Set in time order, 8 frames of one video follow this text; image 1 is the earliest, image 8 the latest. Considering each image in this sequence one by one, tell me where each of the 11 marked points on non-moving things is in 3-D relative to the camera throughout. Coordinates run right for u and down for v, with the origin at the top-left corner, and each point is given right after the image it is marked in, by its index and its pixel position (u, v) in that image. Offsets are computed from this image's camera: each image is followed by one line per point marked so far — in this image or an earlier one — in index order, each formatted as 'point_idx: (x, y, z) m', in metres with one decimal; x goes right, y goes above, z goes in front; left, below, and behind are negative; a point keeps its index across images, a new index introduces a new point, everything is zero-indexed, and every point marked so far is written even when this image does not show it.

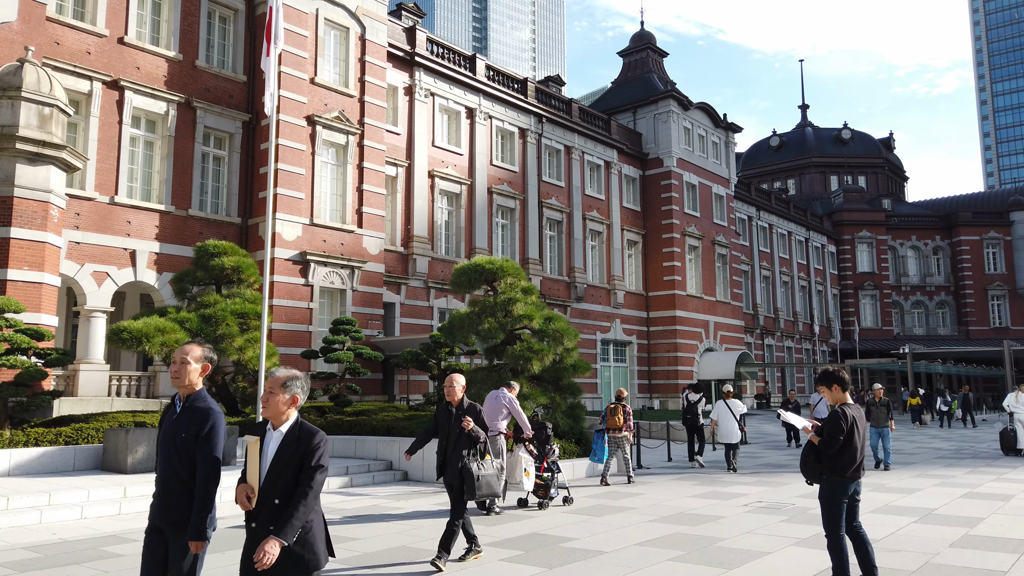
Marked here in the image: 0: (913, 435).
0: (+10.3, -3.8, +19.7) m
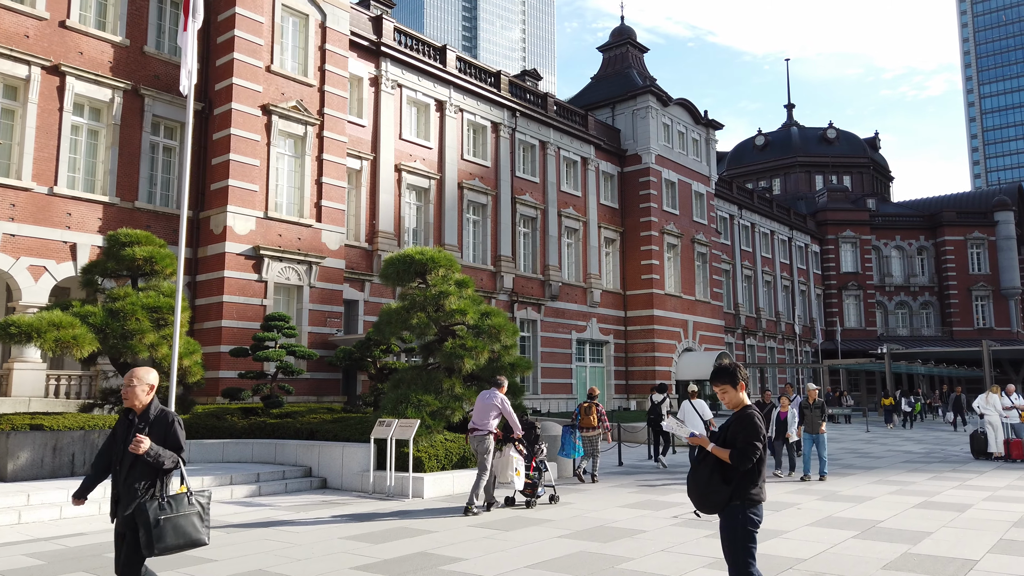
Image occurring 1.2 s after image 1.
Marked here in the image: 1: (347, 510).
0: (+9.3, -3.8, +19.1) m
1: (-1.8, -2.4, +8.3) m
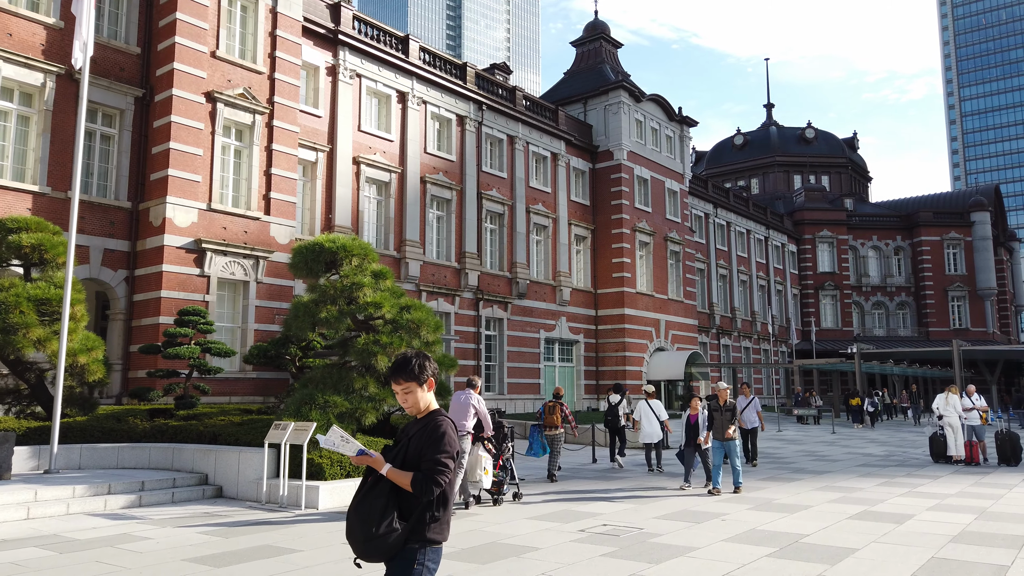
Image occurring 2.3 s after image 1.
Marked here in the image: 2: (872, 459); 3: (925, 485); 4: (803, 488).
0: (+8.2, -3.7, +18.5) m
1: (-2.8, -2.3, +7.5) m
2: (+6.5, -3.1, +13.6) m
3: (+5.1, -2.5, +9.4) m
4: (+3.5, -2.4, +9.2) m
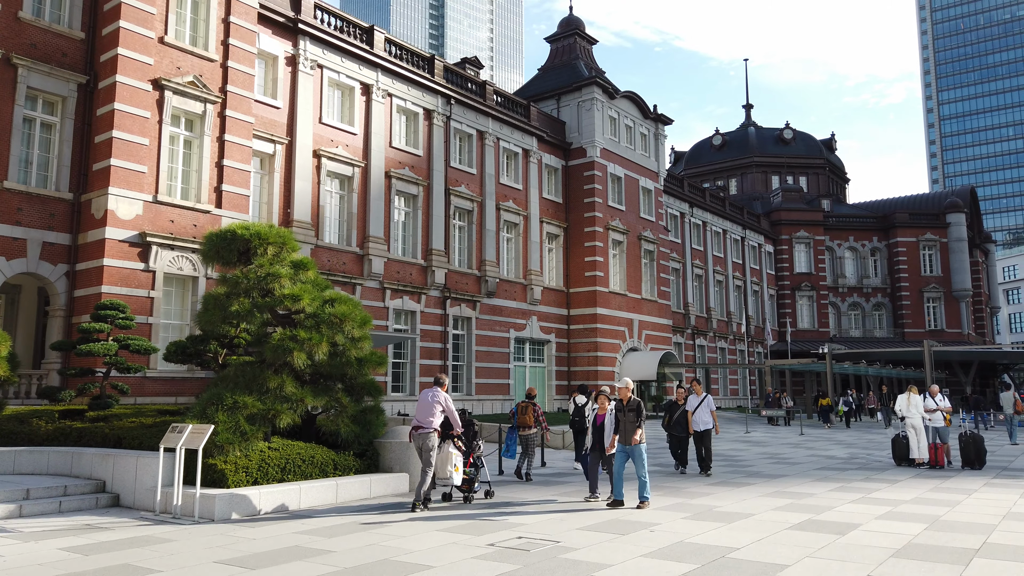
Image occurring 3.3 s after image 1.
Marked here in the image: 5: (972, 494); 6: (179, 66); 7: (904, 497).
0: (+7.2, -3.7, +18.1) m
1: (-3.5, -2.2, +6.8) m
2: (+5.6, -3.0, +13.1) m
3: (+4.3, -2.4, +8.9) m
4: (+2.7, -2.4, +8.6) m
5: (+5.5, -2.5, +9.1) m
6: (-8.5, +5.6, +19.2) m
7: (+4.4, -2.4, +8.5) m
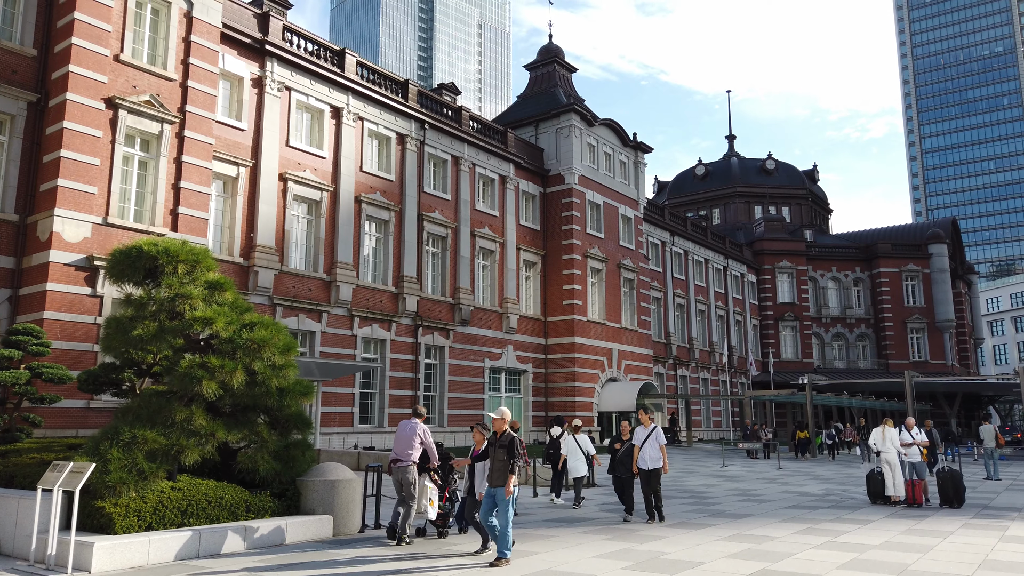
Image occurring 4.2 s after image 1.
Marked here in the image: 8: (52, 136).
0: (+6.4, -4.3, +17.3) m
1: (-4.2, -2.4, +6.0) m
2: (+4.8, -3.5, +12.4) m
3: (+3.6, -2.7, +8.2) m
4: (+2.0, -2.6, +7.9) m
5: (+4.8, -2.8, +8.4) m
6: (-9.3, +5.0, +18.6) m
7: (+3.7, -2.6, +7.8) m
8: (-10.6, +3.5, +17.4) m
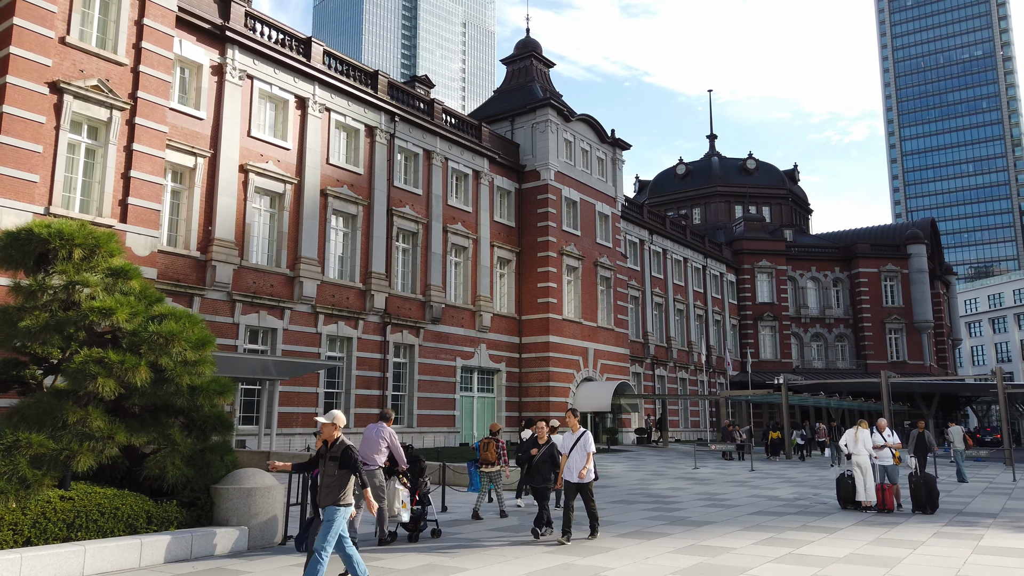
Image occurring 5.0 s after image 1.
0: (+5.5, -4.2, +16.8) m
1: (-4.8, -2.3, +5.3) m
2: (+4.1, -3.4, +11.8) m
3: (+3.0, -2.6, +7.6) m
4: (+1.4, -2.5, +7.3) m
5: (+4.2, -2.7, +7.8) m
6: (-10.1, +5.2, +17.7) m
7: (+3.1, -2.5, +7.2) m
8: (-11.4, +3.7, +16.5) m
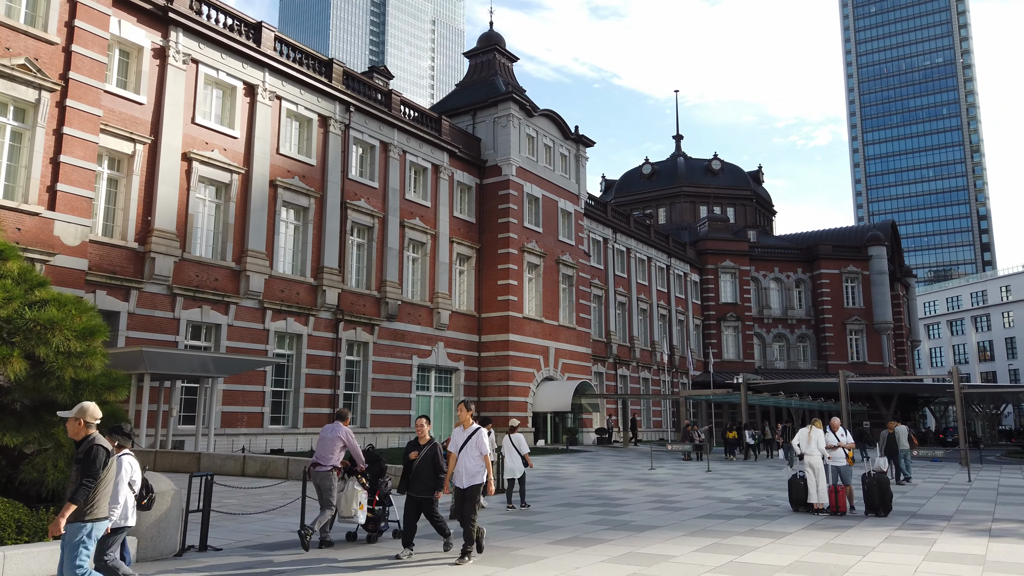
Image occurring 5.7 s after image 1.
0: (+4.4, -4.1, +16.4) m
1: (-5.4, -2.1, +4.4) m
2: (+3.2, -3.3, +11.3) m
3: (+2.3, -2.5, +7.1) m
4: (+0.7, -2.4, +6.7) m
5: (+3.5, -2.6, +7.3) m
6: (-11.1, +5.4, +16.7) m
7: (+2.4, -2.4, +6.7) m
8: (-12.4, +3.9, +15.4) m
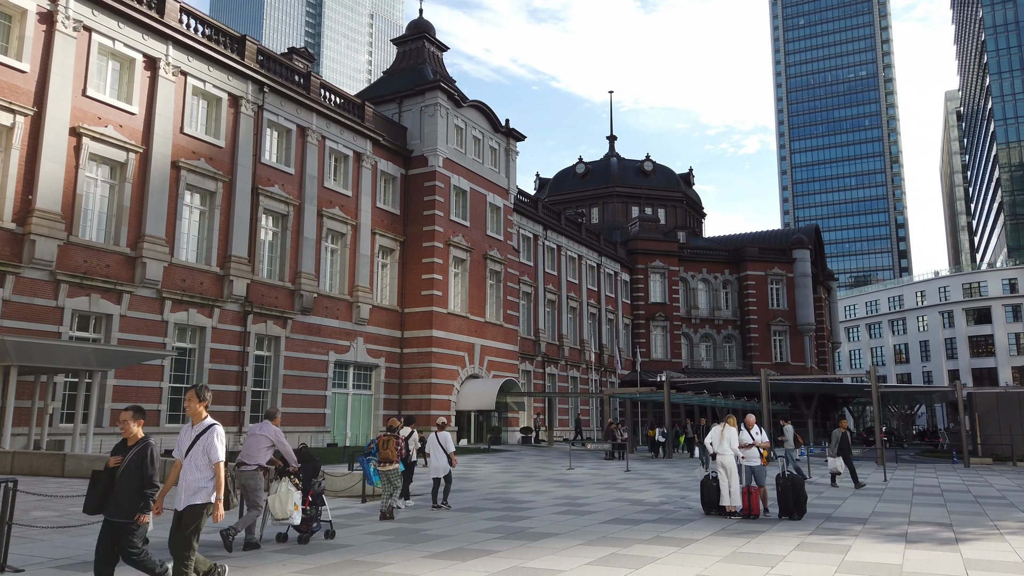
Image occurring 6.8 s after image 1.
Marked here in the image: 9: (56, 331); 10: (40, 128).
0: (+2.5, -4.0, +15.8) m
1: (-6.2, -1.8, +3.1) m
2: (+1.7, -3.1, +10.6) m
3: (+1.2, -2.3, +6.3) m
4: (-0.3, -2.2, +5.8) m
5: (+2.4, -2.4, +6.7) m
6: (-12.9, +5.7, +14.8) m
7: (+1.4, -2.3, +6.0) m
8: (-14.0, +4.3, +13.4) m
9: (-11.2, -1.0, +18.5) m
10: (-11.8, +4.0, +18.9) m
